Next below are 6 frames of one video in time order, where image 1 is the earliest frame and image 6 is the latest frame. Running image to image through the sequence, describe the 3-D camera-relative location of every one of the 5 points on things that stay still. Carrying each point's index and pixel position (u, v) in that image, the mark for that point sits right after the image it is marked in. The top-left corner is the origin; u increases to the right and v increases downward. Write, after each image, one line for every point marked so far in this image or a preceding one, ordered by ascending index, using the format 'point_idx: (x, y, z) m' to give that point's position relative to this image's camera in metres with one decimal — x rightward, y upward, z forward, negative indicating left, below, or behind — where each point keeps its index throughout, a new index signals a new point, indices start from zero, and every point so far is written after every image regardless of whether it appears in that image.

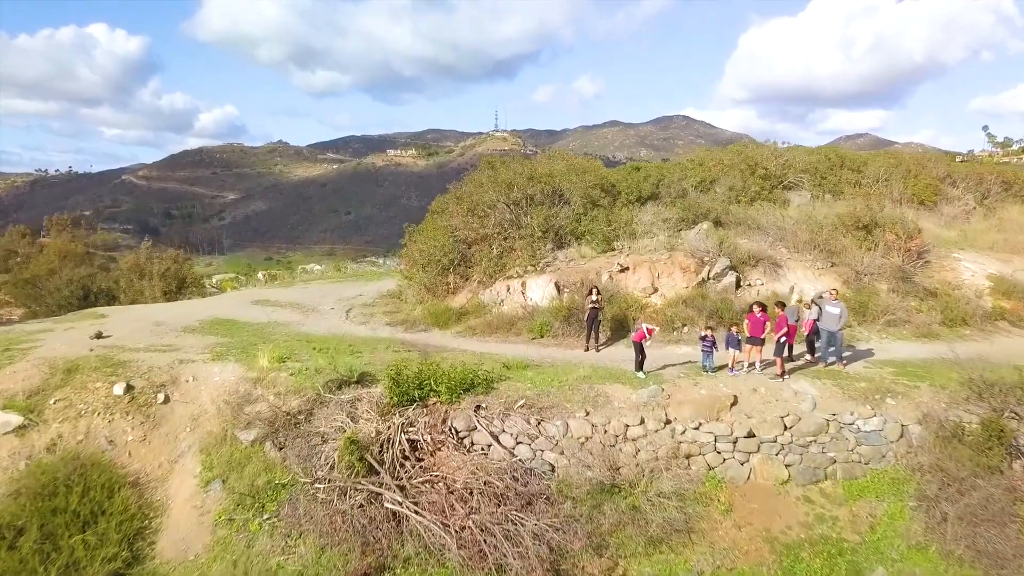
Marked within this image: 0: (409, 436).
0: (-0.6, -0.9, +3.9) m
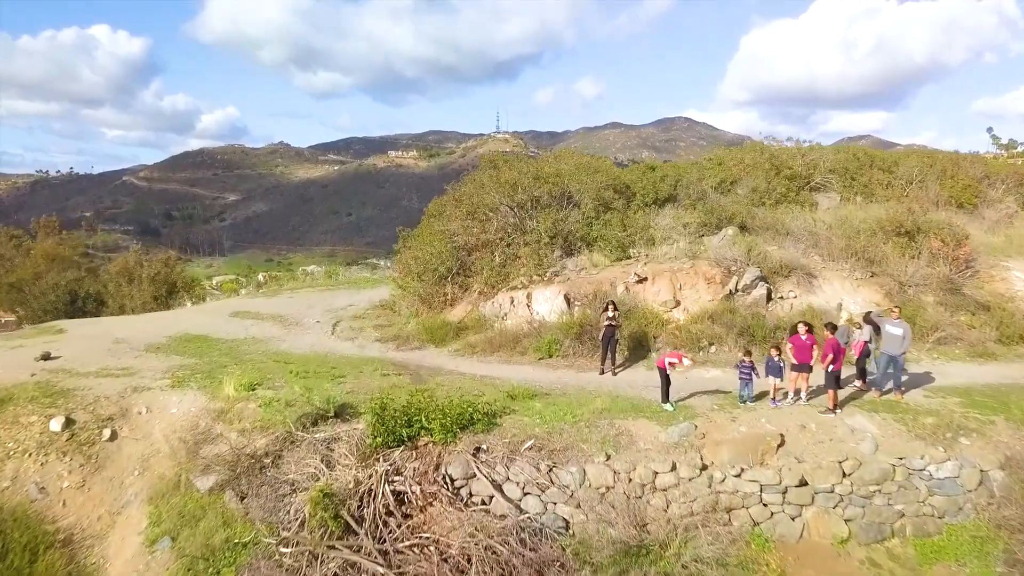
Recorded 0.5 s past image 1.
0: (-0.6, -1.0, +3.3) m
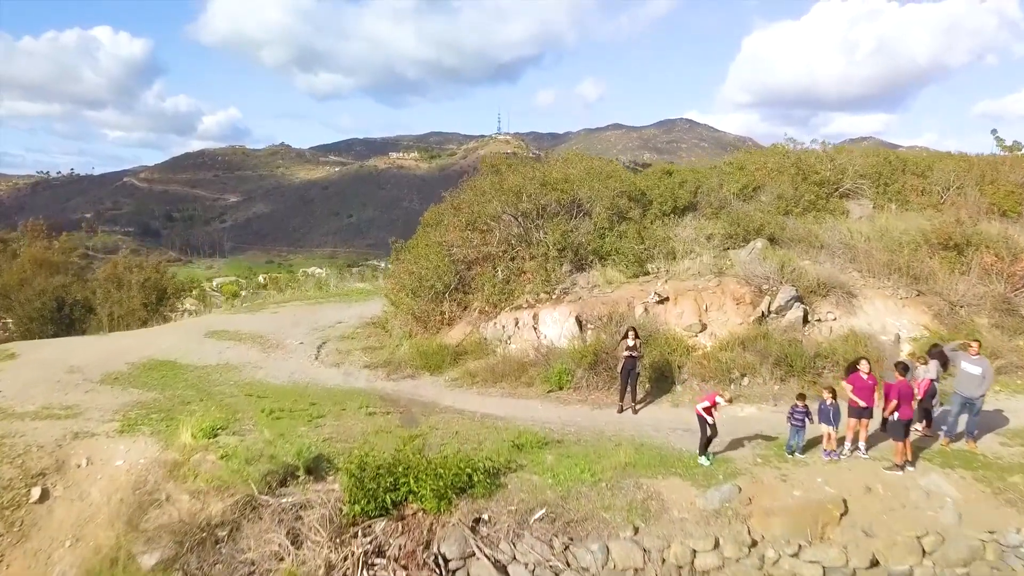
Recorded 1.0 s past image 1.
0: (-0.6, -1.2, +2.6) m
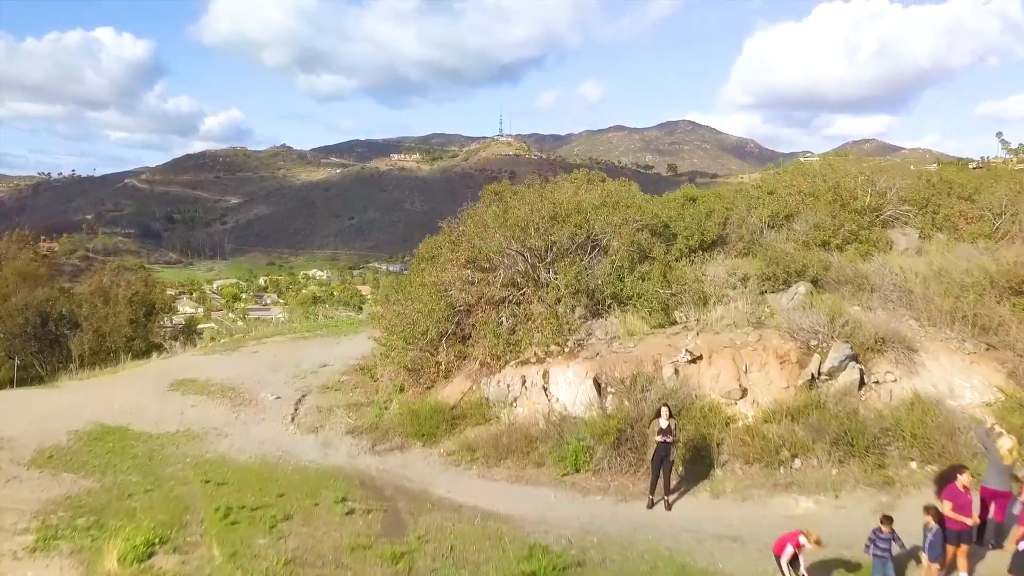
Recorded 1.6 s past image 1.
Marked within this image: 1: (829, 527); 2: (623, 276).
0: (-0.5, -1.5, +1.9) m
1: (+1.6, -1.2, +3.3) m
2: (+0.9, +0.1, +5.0) m
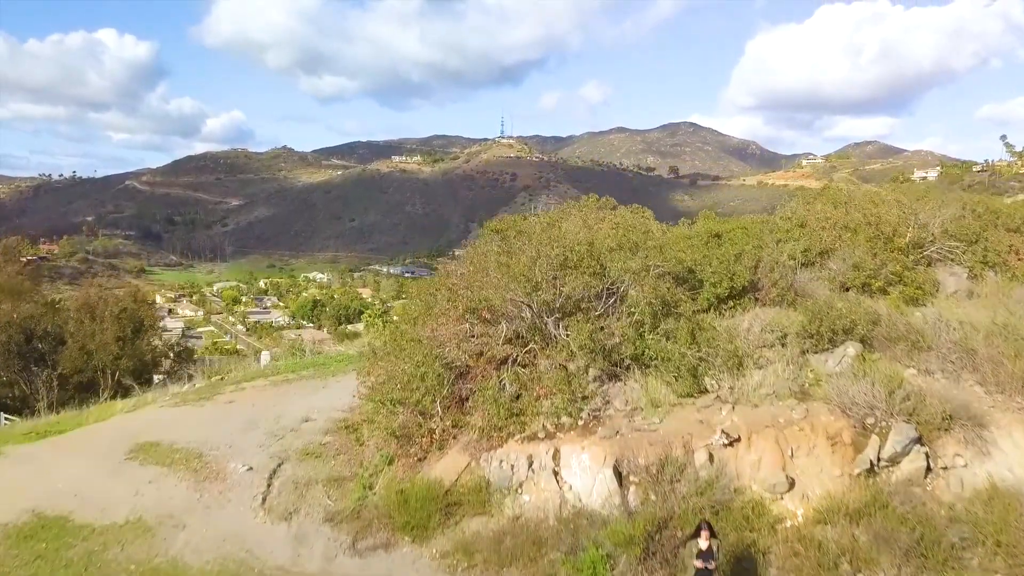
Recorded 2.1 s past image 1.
0: (-0.5, -1.9, +1.3) m
1: (+1.7, -1.6, +2.6) m
2: (+0.9, -0.3, +4.3) m
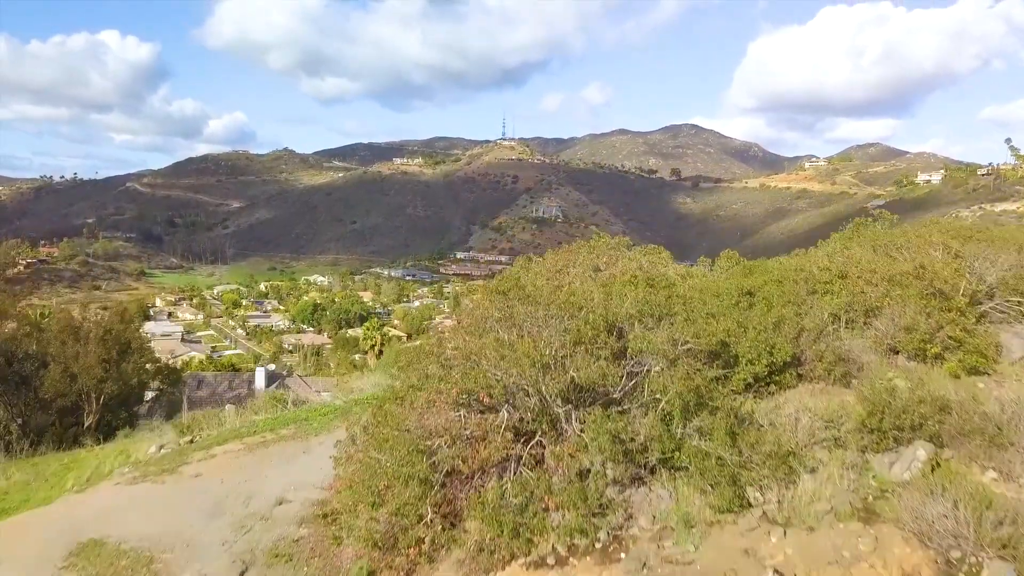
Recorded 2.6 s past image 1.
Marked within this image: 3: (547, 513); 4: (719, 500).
0: (-0.5, -2.4, +0.6) m
1: (+1.7, -2.1, +1.9) m
2: (+0.9, -0.8, +3.7) m
3: (+0.2, -1.2, +3.5) m
4: (+1.1, -1.1, +3.4) m
